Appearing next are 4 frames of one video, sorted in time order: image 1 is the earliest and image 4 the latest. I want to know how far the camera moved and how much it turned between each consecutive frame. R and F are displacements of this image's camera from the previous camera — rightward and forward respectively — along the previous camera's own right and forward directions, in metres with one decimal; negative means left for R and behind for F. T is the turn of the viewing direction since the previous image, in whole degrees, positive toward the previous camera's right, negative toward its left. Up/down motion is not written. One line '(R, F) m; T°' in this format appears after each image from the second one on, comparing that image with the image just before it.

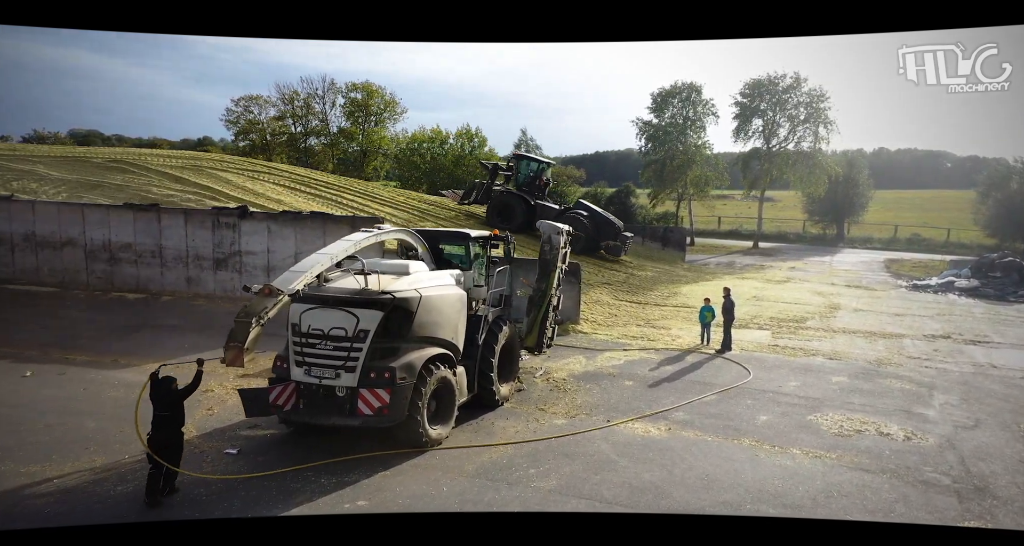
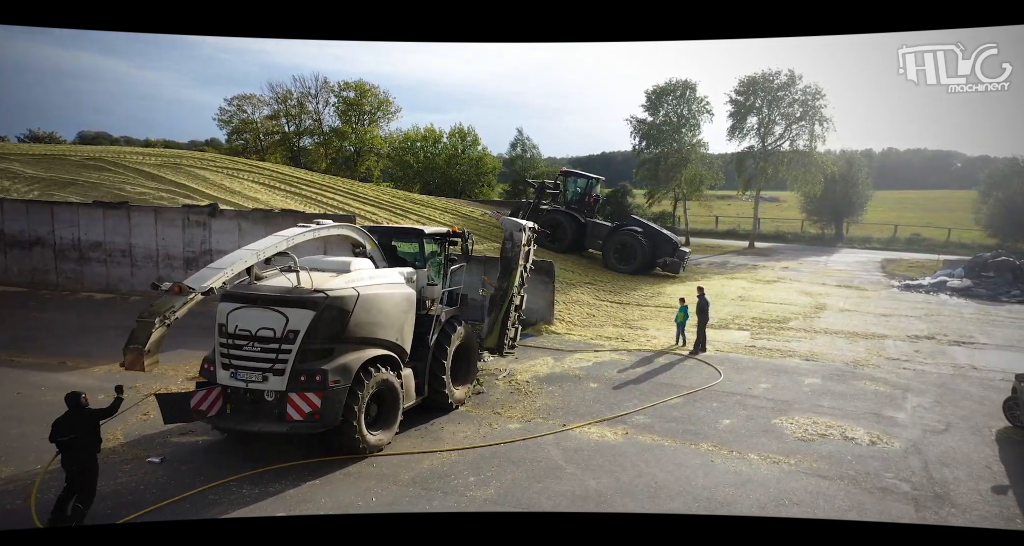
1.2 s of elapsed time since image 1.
(+0.5, +0.3) m; 0°
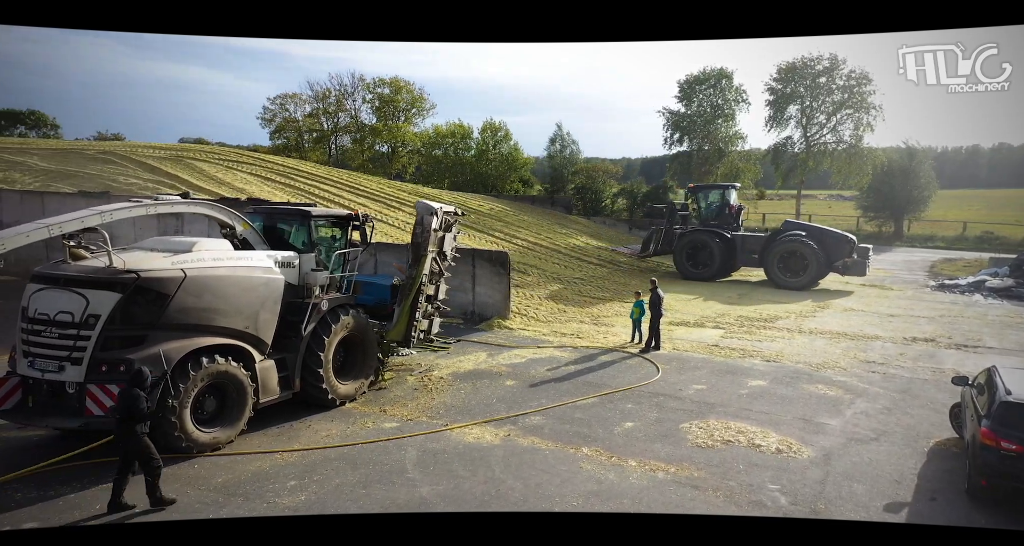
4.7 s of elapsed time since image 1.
(+1.8, +0.7) m; -5°
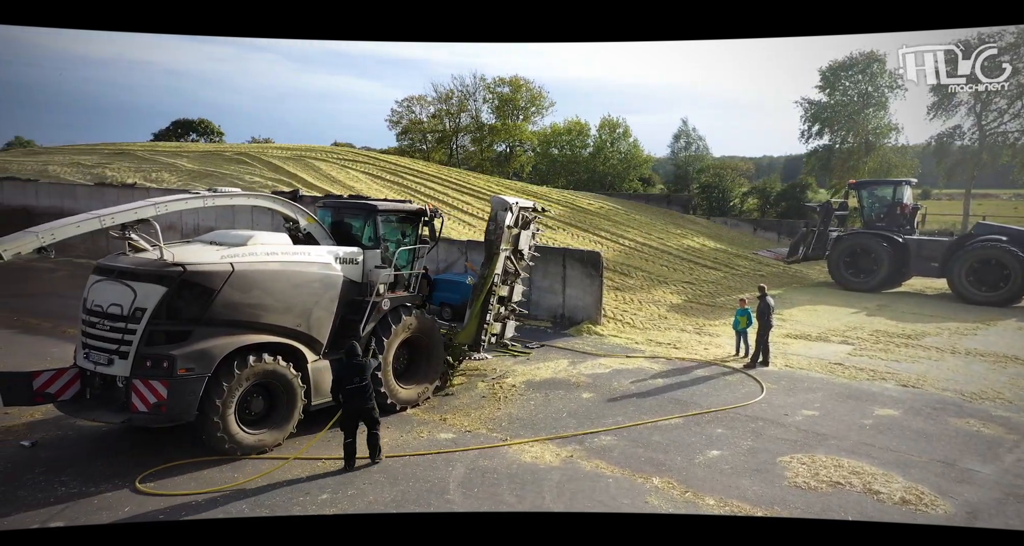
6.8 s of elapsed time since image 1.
(+0.5, +0.7) m; -11°
